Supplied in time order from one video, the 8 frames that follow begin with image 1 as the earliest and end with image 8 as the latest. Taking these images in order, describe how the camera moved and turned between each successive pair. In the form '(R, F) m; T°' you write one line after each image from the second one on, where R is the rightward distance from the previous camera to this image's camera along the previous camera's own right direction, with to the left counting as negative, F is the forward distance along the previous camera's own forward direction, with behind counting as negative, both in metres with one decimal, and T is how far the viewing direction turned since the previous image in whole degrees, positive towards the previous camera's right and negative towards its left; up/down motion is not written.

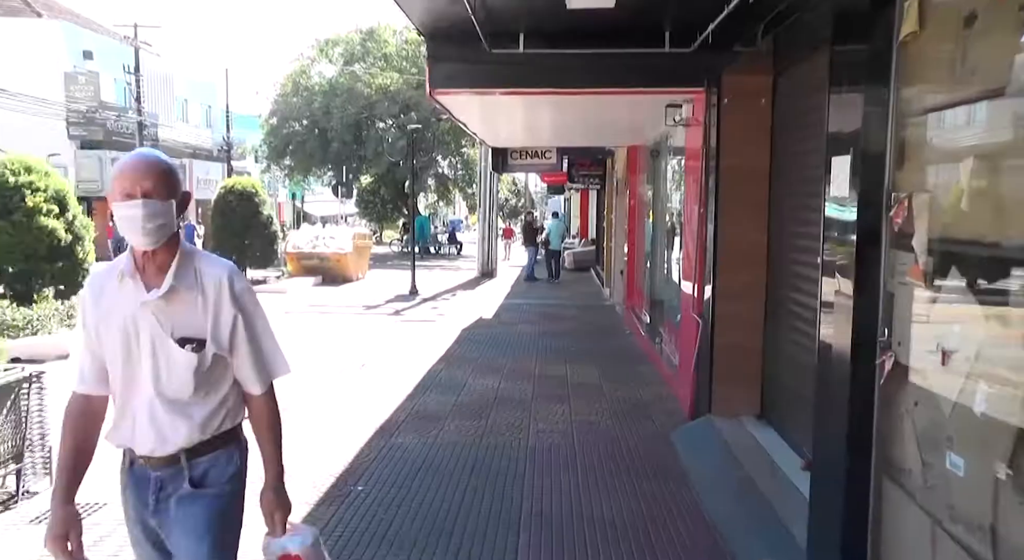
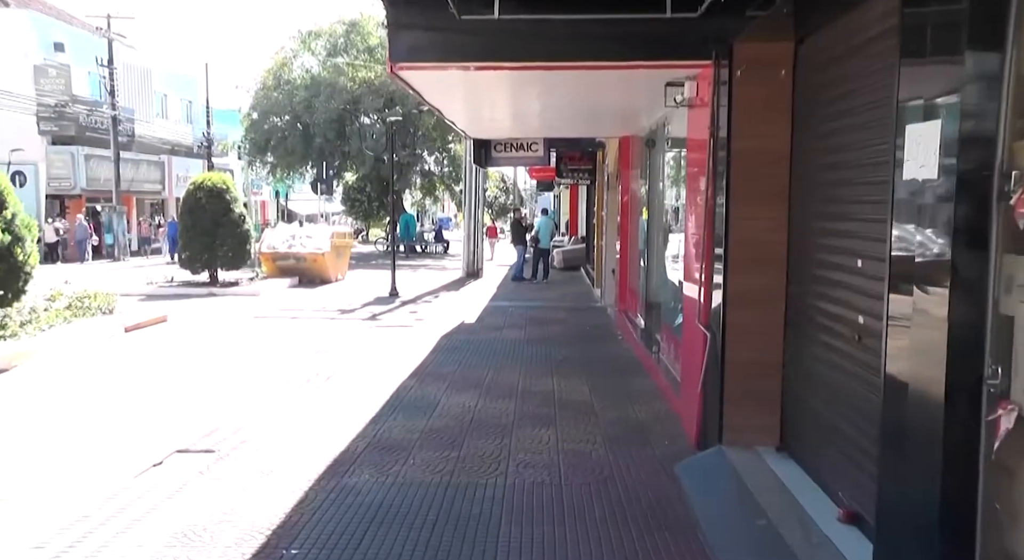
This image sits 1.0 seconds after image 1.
(+0.1, +0.9) m; +1°
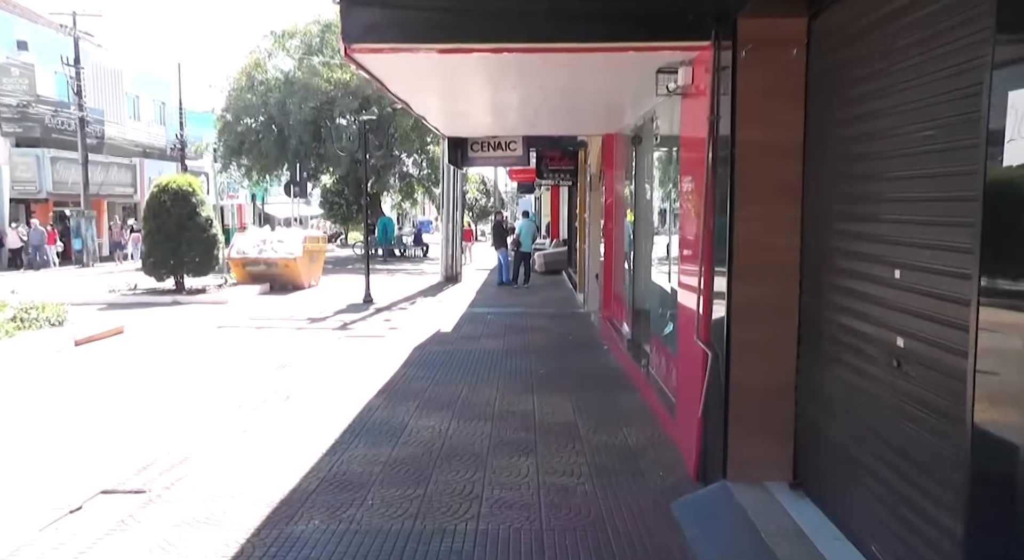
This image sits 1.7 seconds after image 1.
(+0.1, +0.7) m; +1°
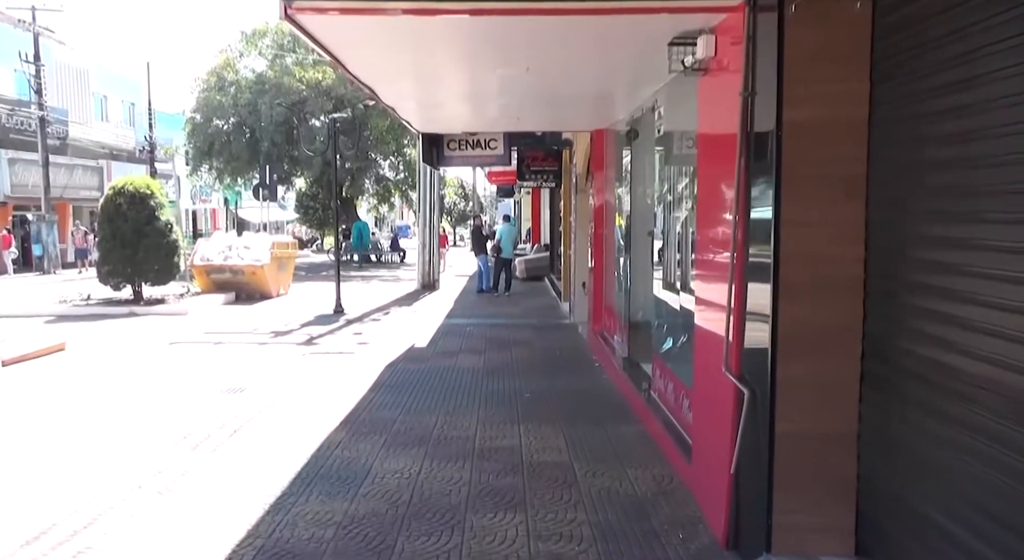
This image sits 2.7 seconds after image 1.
(0.0, +1.0) m; +2°
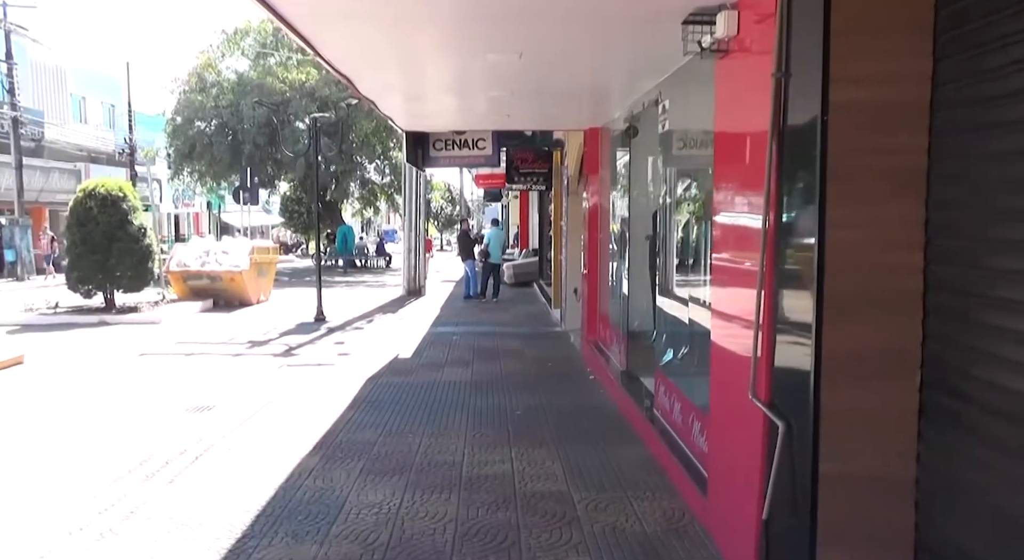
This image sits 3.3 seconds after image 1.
(0.0, +0.6) m; +1°
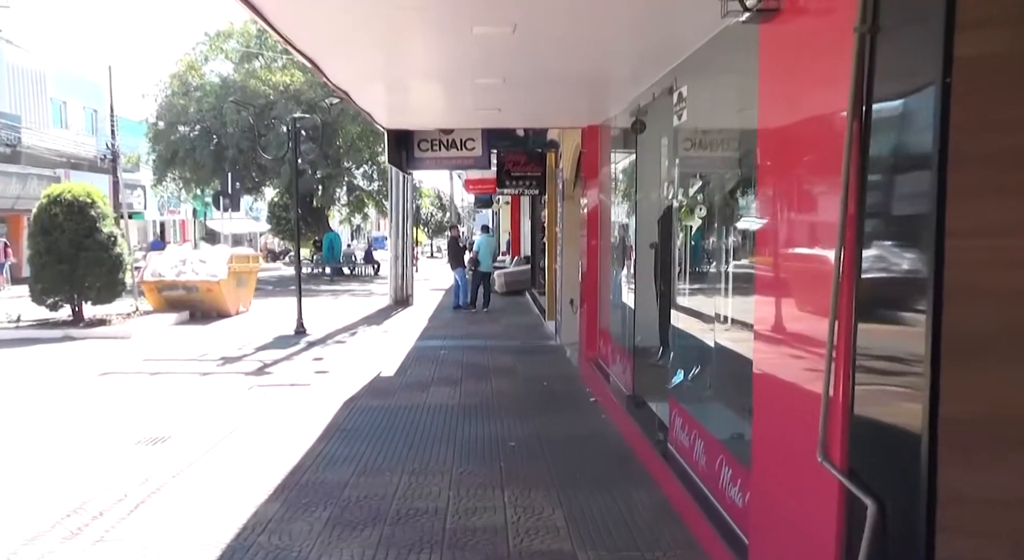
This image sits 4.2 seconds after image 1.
(0.0, +0.8) m; +1°
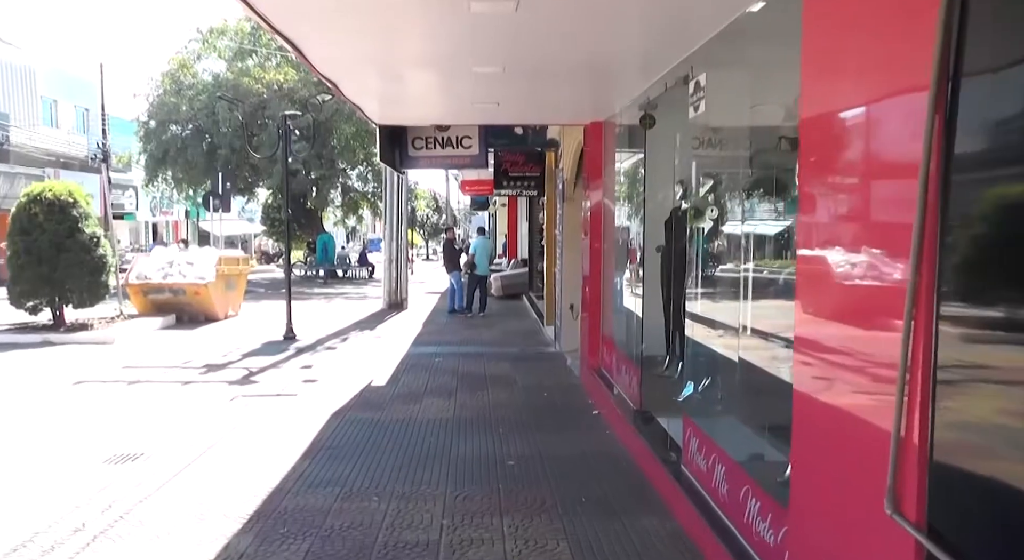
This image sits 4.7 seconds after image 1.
(0.0, +0.5) m; 0°
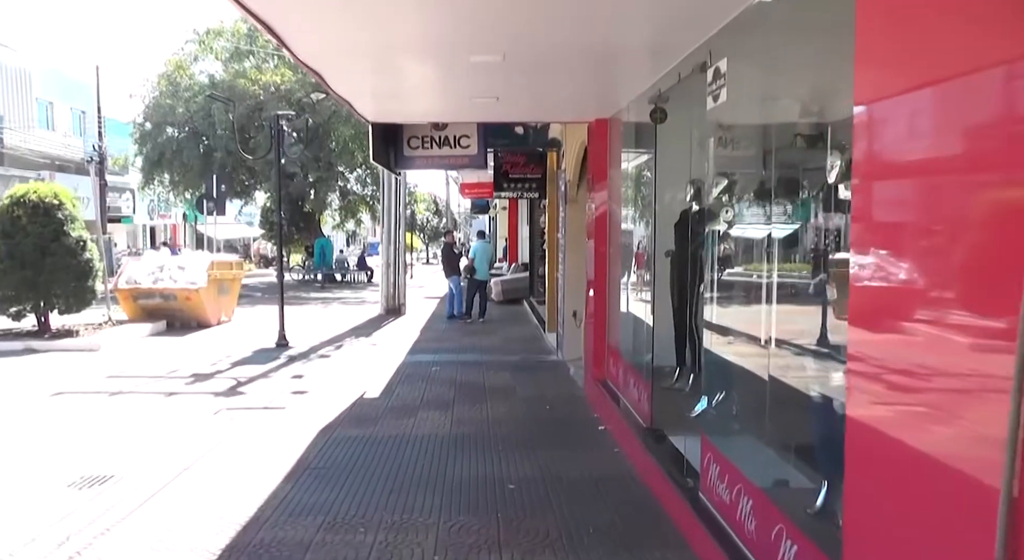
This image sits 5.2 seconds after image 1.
(0.0, +0.5) m; 0°
